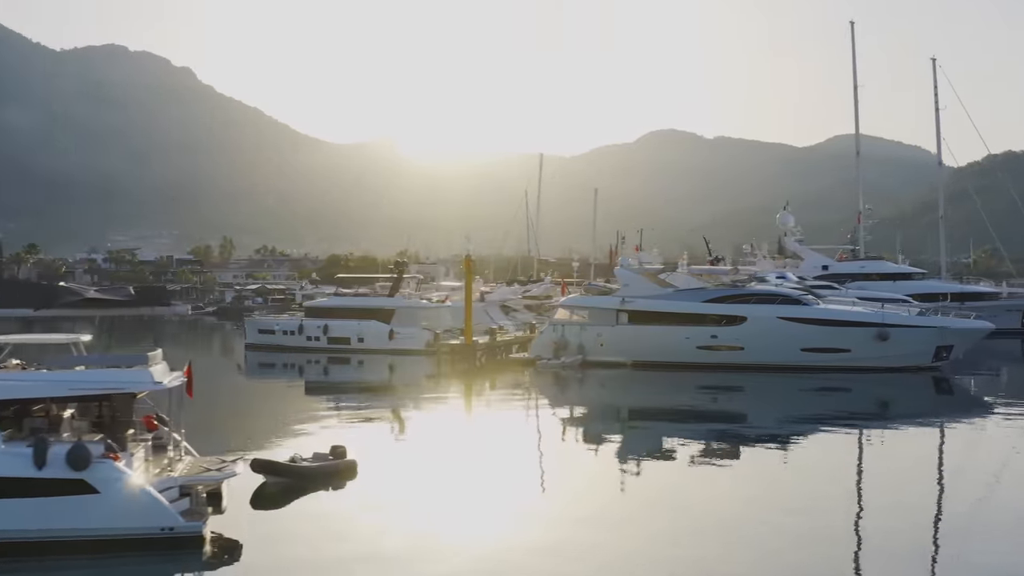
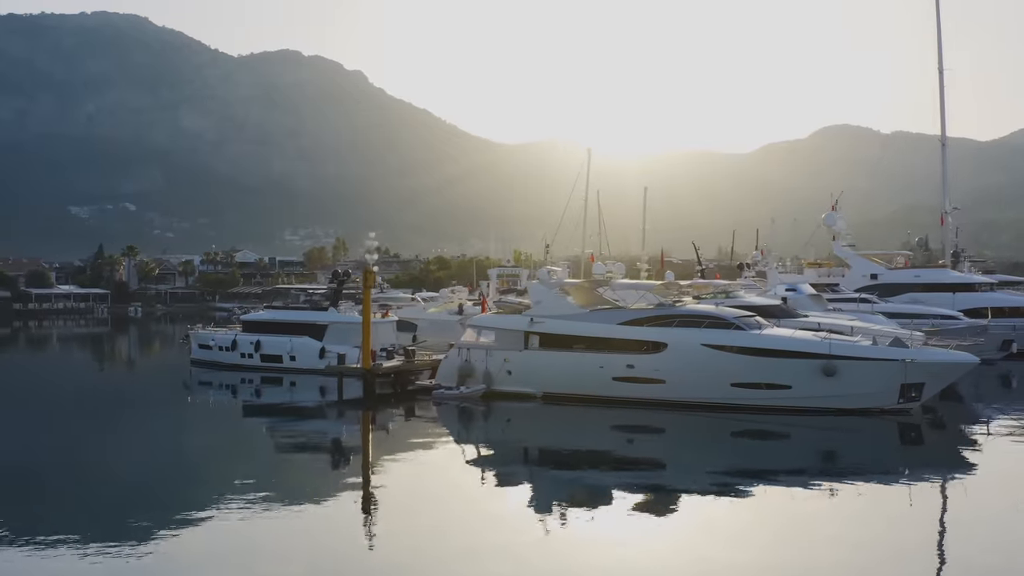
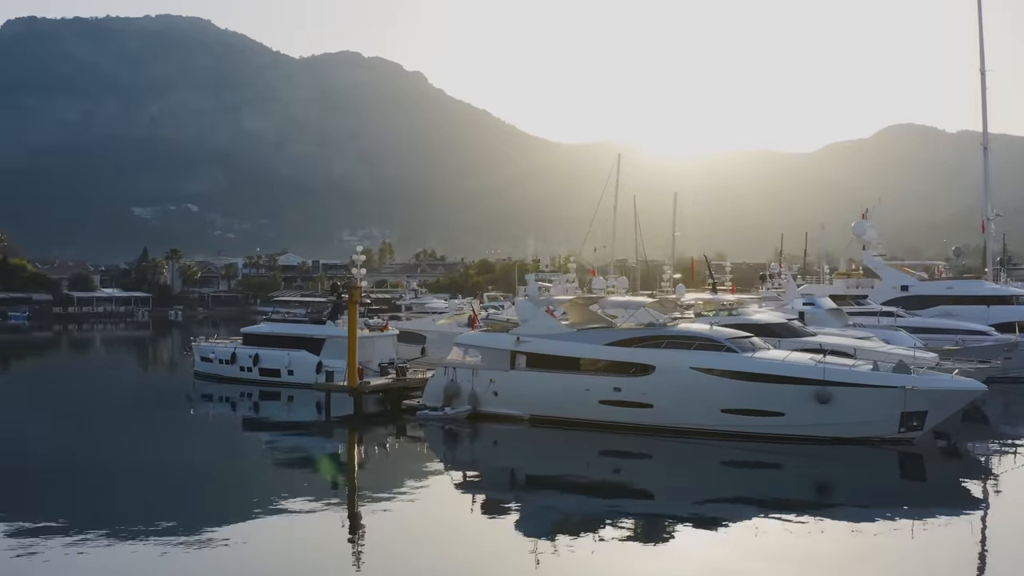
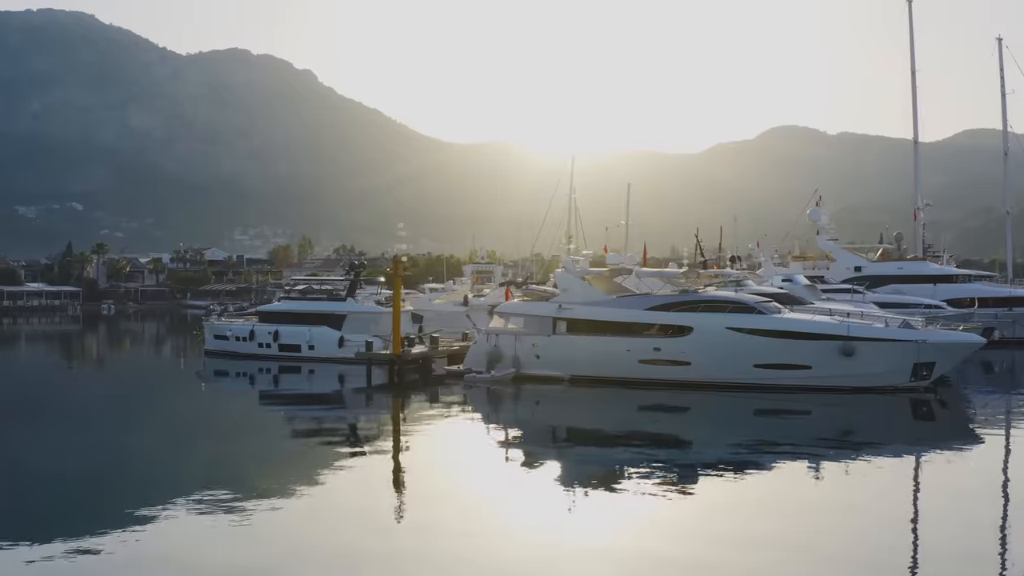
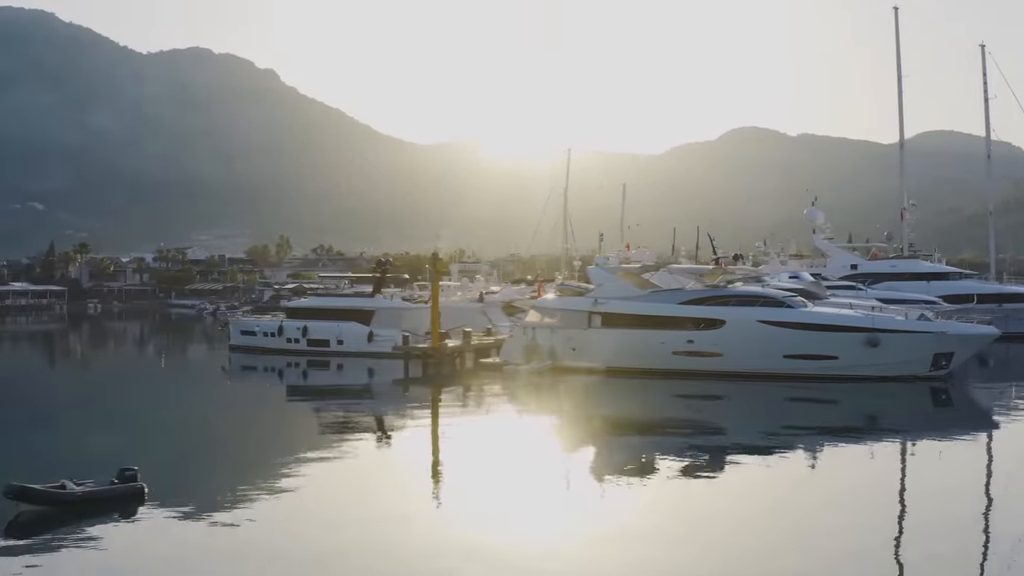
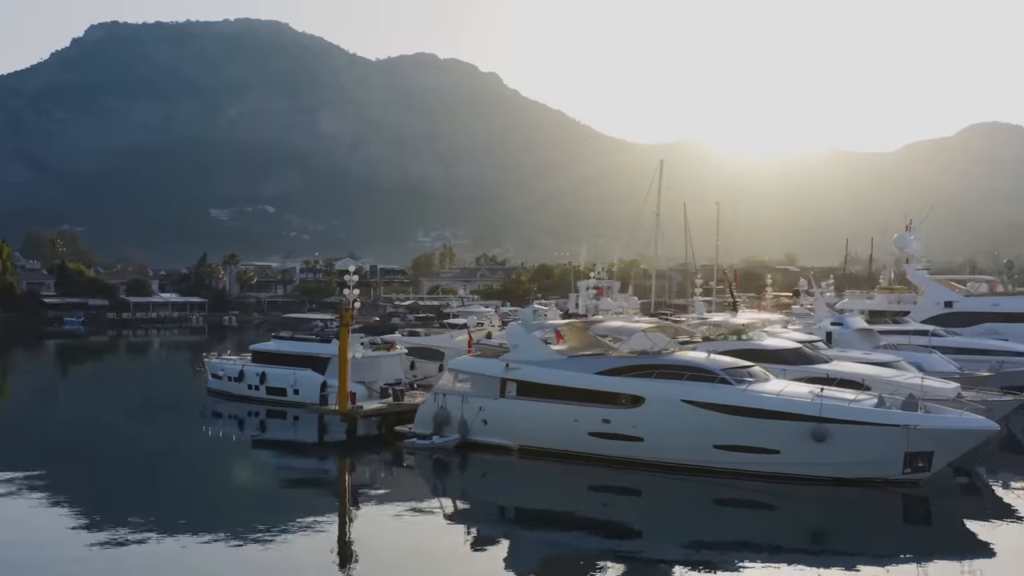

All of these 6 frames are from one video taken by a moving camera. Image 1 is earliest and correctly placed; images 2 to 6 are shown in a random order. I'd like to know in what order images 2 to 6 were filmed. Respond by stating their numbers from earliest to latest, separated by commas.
5, 4, 2, 3, 6
